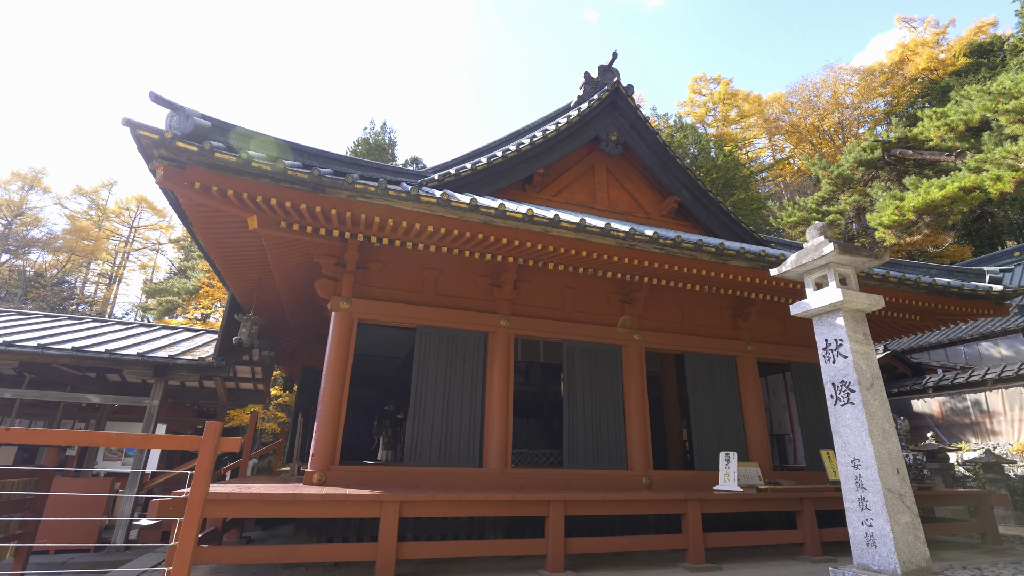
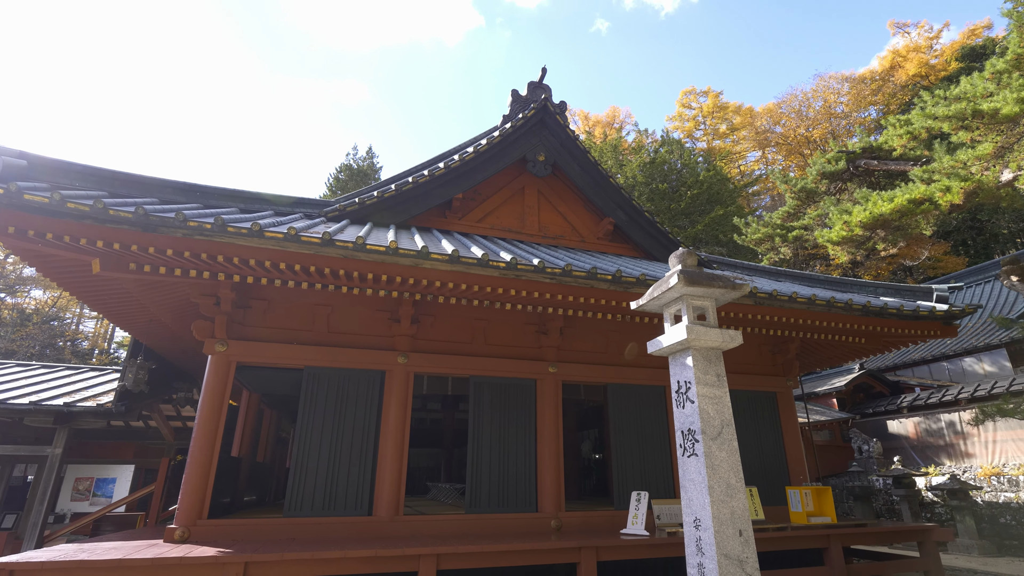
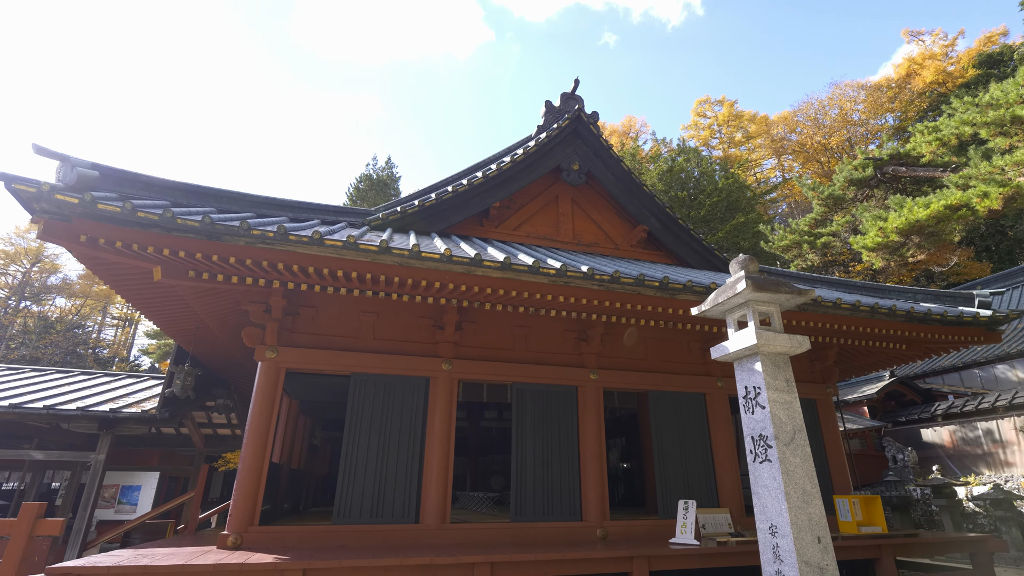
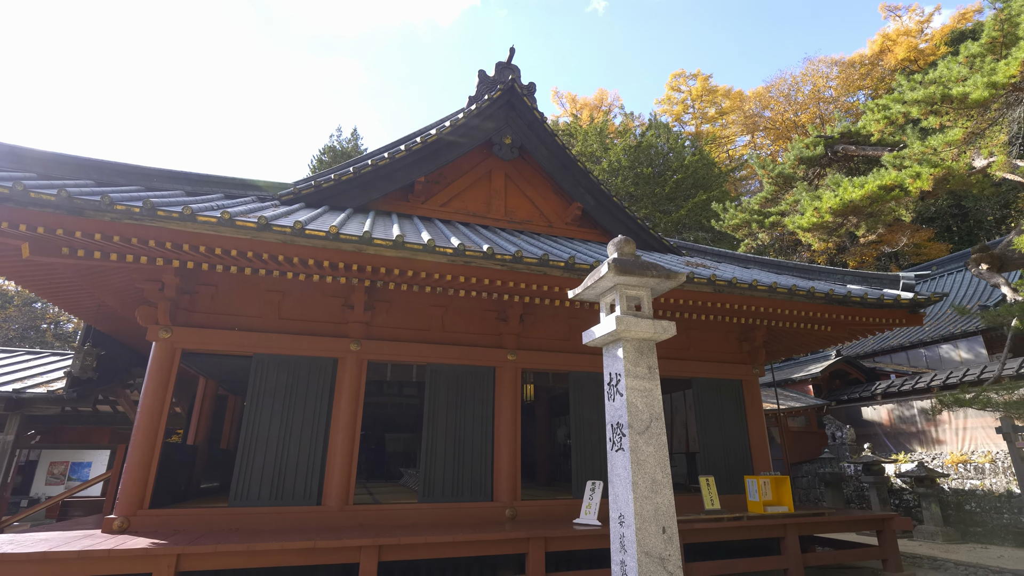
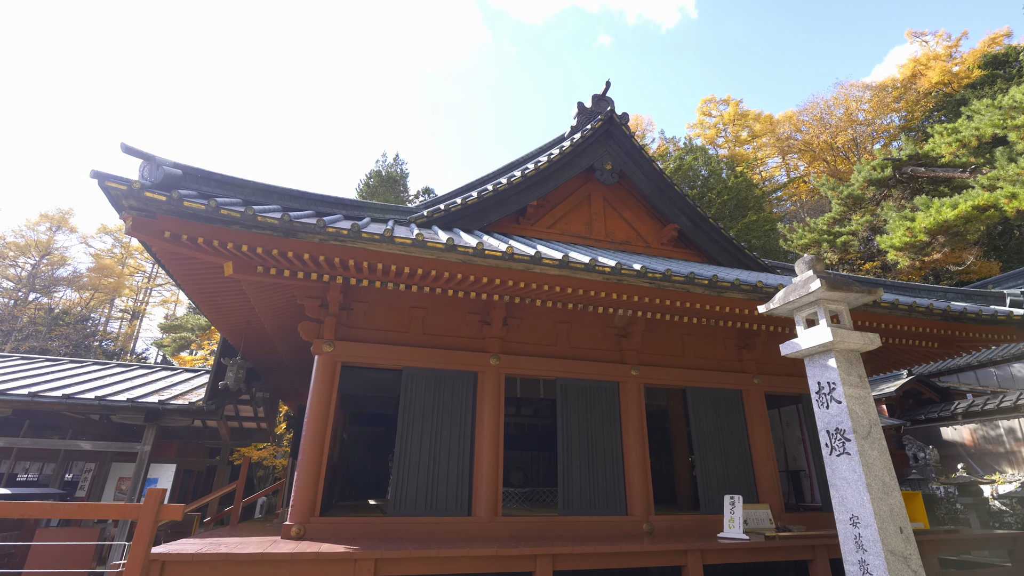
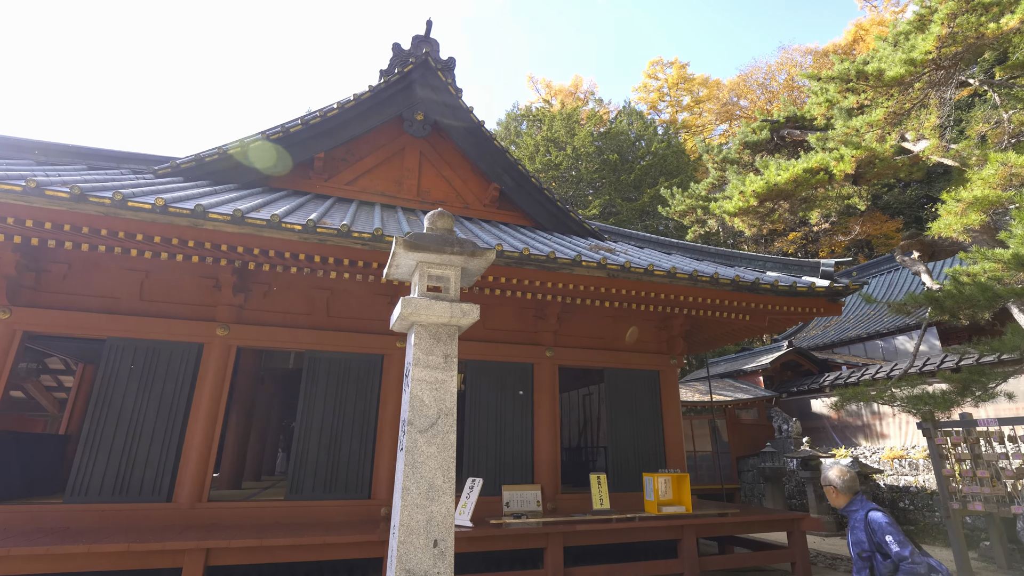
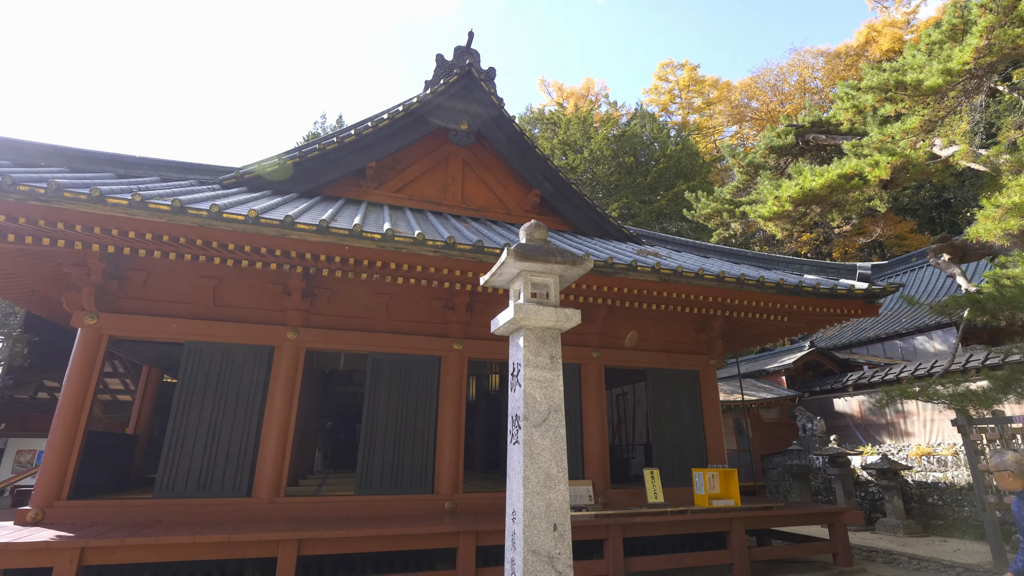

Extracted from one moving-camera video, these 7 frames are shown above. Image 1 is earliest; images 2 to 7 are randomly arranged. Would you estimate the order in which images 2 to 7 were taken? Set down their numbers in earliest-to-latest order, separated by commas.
5, 3, 2, 4, 7, 6
